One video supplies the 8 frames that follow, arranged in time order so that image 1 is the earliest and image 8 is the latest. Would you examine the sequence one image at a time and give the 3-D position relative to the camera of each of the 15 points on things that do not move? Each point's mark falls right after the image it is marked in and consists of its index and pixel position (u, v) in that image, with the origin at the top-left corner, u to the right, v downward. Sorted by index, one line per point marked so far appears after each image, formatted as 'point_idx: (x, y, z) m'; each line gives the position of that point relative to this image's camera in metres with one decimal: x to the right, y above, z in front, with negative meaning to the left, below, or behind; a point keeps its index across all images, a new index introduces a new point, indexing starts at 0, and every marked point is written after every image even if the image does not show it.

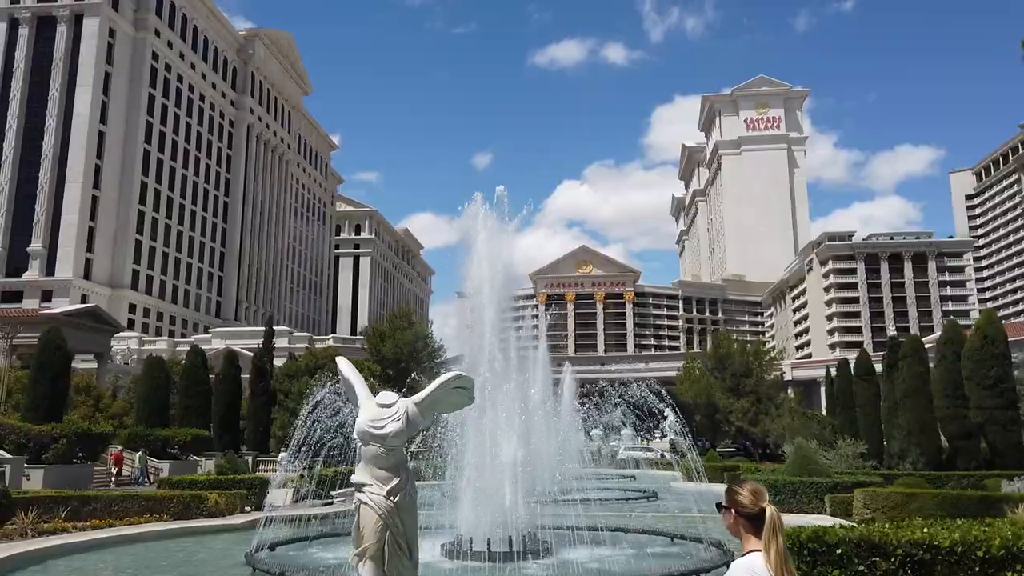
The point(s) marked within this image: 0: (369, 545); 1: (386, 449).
0: (-1.1, -1.9, +5.7) m
1: (-1.0, -1.3, +5.9) m
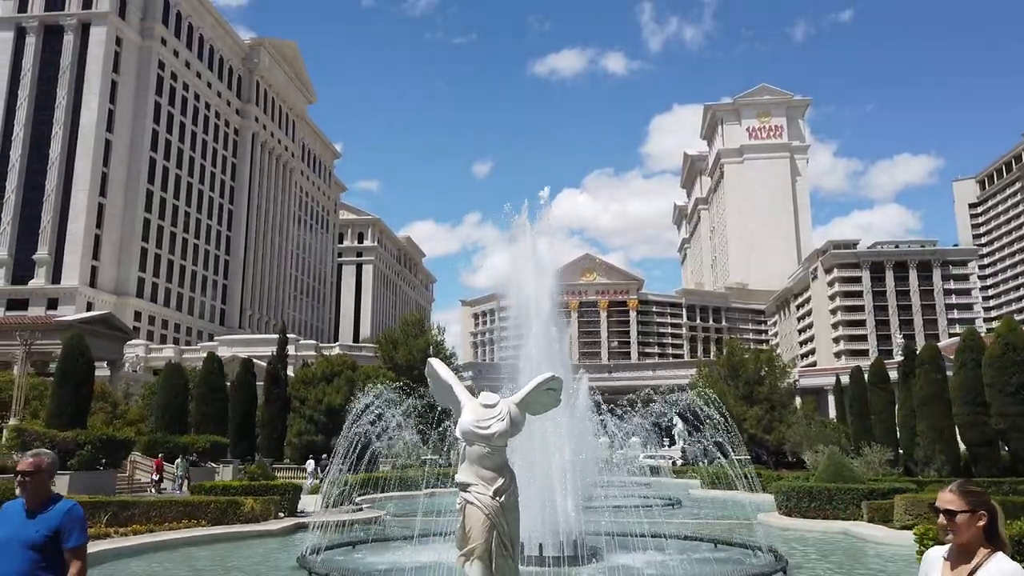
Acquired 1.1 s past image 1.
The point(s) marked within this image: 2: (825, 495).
0: (-0.3, -1.9, +5.7) m
1: (-0.2, -1.2, +5.9) m
2: (+7.4, -4.9, +17.9) m
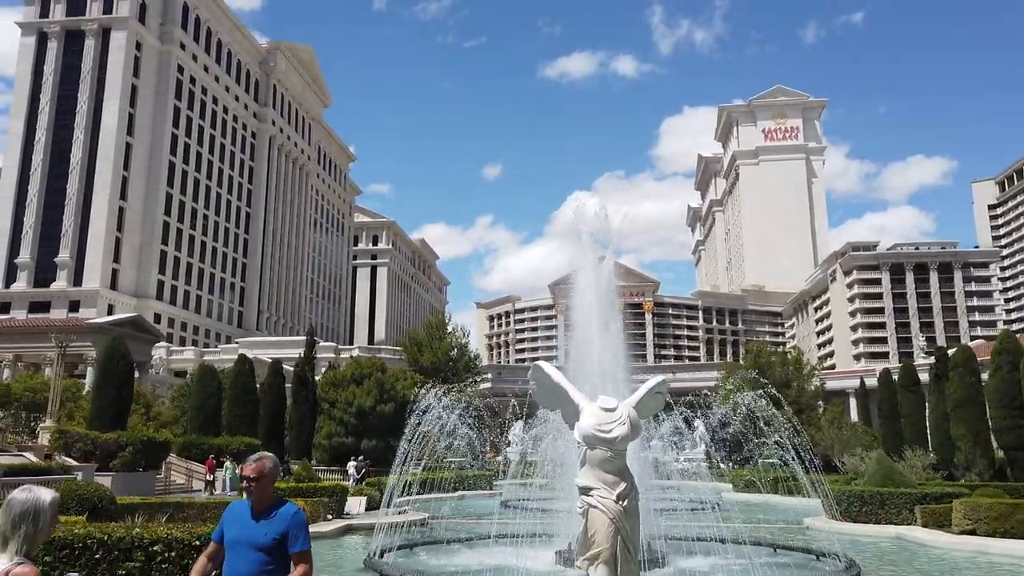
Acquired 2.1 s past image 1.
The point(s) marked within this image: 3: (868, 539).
0: (+0.7, -2.0, +5.7) m
1: (+0.8, -1.3, +5.9) m
2: (+8.5, -4.9, +17.8) m
3: (+7.7, -5.4, +16.4) m
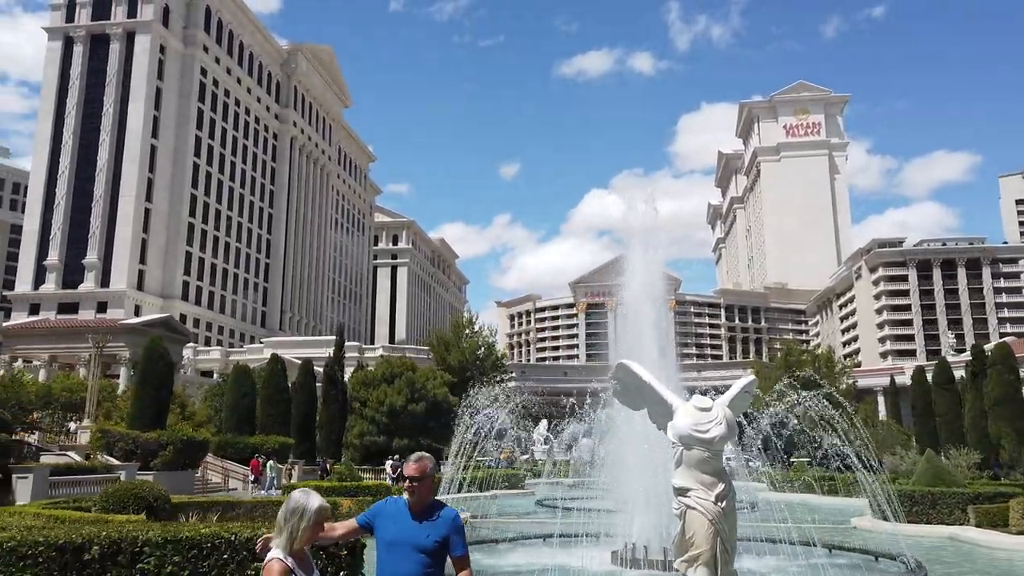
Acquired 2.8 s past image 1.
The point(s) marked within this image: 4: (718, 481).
0: (+1.4, -2.0, +5.7) m
1: (+1.5, -1.3, +5.8) m
2: (+9.5, -4.8, +17.5) m
3: (+8.7, -5.3, +16.1) m
4: (+1.6, -1.5, +5.8) m
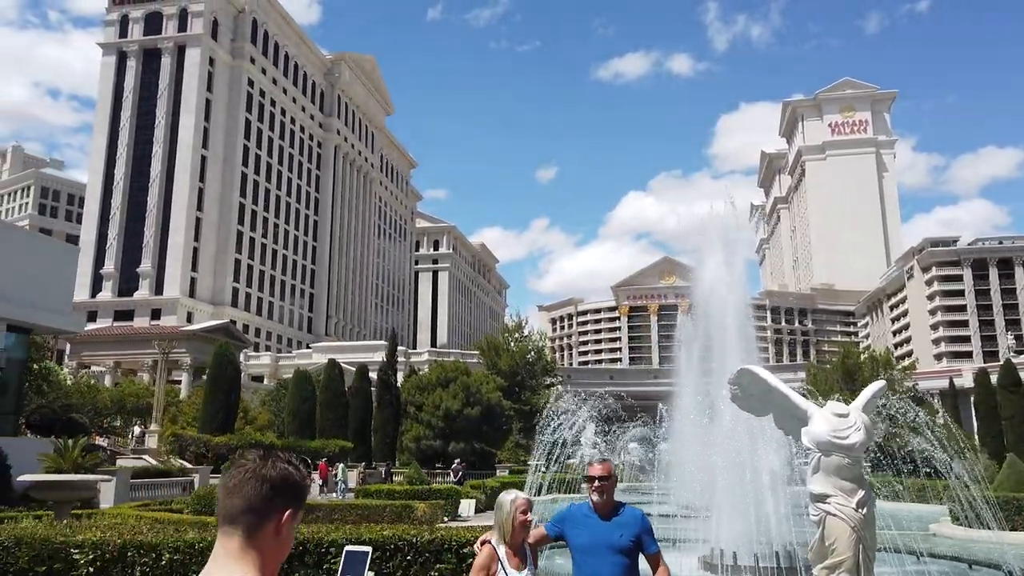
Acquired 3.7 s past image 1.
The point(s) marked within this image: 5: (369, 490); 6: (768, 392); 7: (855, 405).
0: (+2.5, -2.0, +5.6) m
1: (+2.6, -1.3, +5.8) m
2: (+11.2, -4.9, +17.0) m
3: (+10.3, -5.4, +15.7) m
4: (+2.6, -1.5, +5.8) m
5: (-3.7, -5.2, +19.5) m
6: (+2.2, -0.9, +6.5) m
7: (+2.7, -0.9, +6.0) m
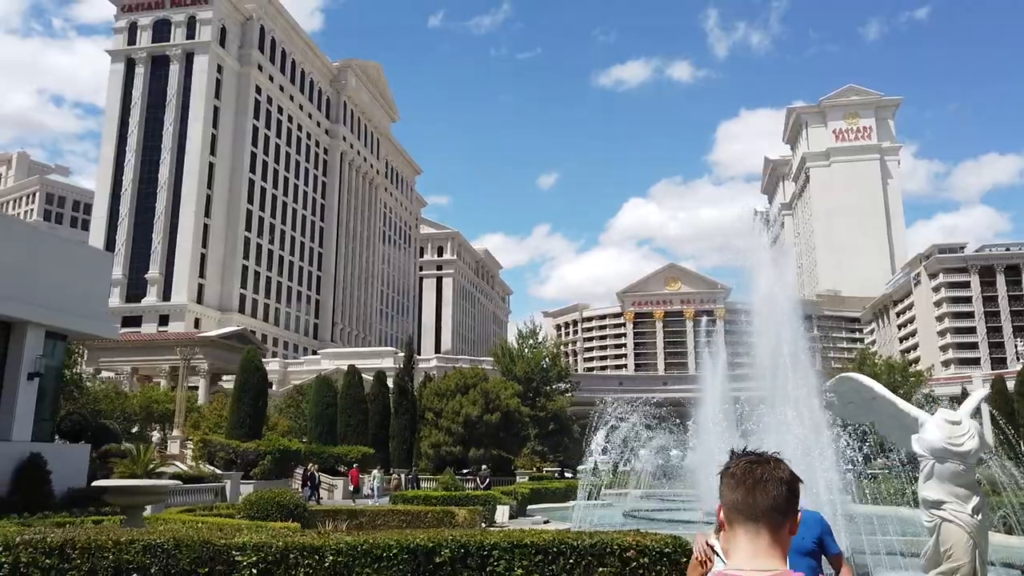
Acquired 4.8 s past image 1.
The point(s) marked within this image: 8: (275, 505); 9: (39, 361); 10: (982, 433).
0: (+3.4, -2.1, +5.7) m
1: (+3.5, -1.4, +5.8) m
2: (+12.1, -5.0, +17.1) m
3: (+11.2, -5.5, +15.7) m
4: (+3.5, -1.6, +5.9) m
5: (-2.7, -5.3, +19.5) m
6: (+3.1, -1.0, +6.6) m
7: (+3.6, -1.0, +6.1) m
8: (-4.4, -4.0, +14.0) m
9: (-12.3, -1.9, +19.8) m
10: (+3.7, -1.1, +5.9) m
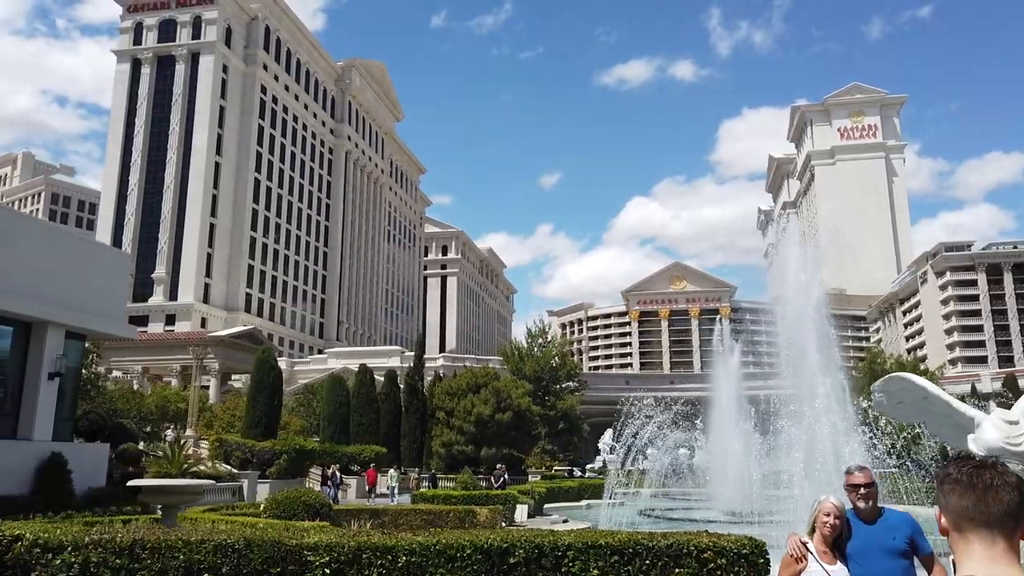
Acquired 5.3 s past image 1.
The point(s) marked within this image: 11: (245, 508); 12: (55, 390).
0: (+3.8, -2.1, +5.7) m
1: (+3.9, -1.4, +5.8) m
2: (+12.6, -5.0, +17.0) m
3: (+11.7, -5.5, +15.7) m
4: (+4.0, -1.6, +5.8) m
5: (-2.2, -5.3, +19.5) m
6: (+3.5, -1.0, +6.5) m
7: (+4.1, -1.0, +6.0) m
8: (-3.9, -4.0, +14.0) m
9: (-11.8, -1.9, +19.8) m
10: (+4.1, -1.1, +5.9) m
11: (-5.4, -4.4, +15.4) m
12: (-11.8, -2.6, +19.7) m
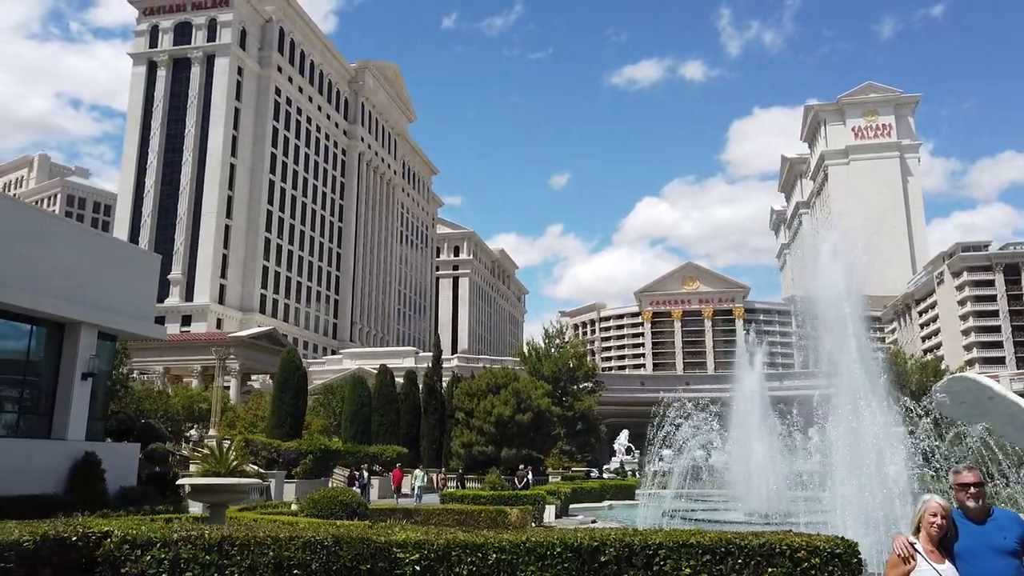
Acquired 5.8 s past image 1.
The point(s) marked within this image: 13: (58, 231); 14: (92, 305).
0: (+4.4, -2.0, +5.7) m
1: (+4.5, -1.4, +5.8) m
2: (+13.3, -5.0, +16.8) m
3: (+12.4, -5.5, +15.5) m
4: (+4.5, -1.6, +5.8) m
5: (-1.5, -5.3, +19.6) m
6: (+4.1, -1.0, +6.5) m
7: (+4.6, -1.0, +6.0) m
8: (-3.2, -4.0, +14.1) m
9: (-11.0, -1.9, +20.0) m
10: (+4.7, -1.1, +5.9) m
11: (-4.7, -4.5, +15.5) m
12: (-11.1, -2.7, +19.9) m
13: (-11.3, +1.4, +19.0) m
14: (-11.0, -0.4, +19.9) m
